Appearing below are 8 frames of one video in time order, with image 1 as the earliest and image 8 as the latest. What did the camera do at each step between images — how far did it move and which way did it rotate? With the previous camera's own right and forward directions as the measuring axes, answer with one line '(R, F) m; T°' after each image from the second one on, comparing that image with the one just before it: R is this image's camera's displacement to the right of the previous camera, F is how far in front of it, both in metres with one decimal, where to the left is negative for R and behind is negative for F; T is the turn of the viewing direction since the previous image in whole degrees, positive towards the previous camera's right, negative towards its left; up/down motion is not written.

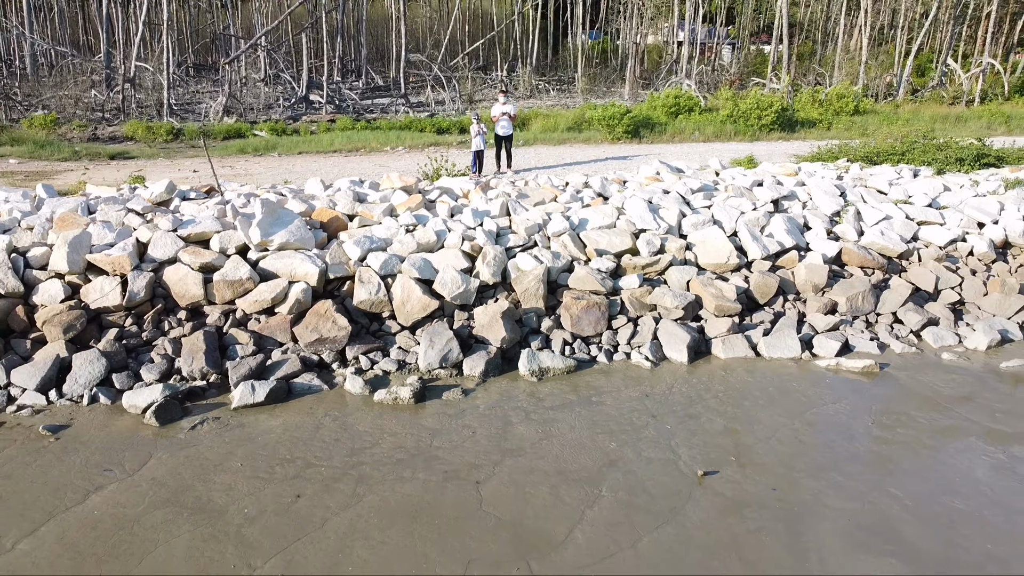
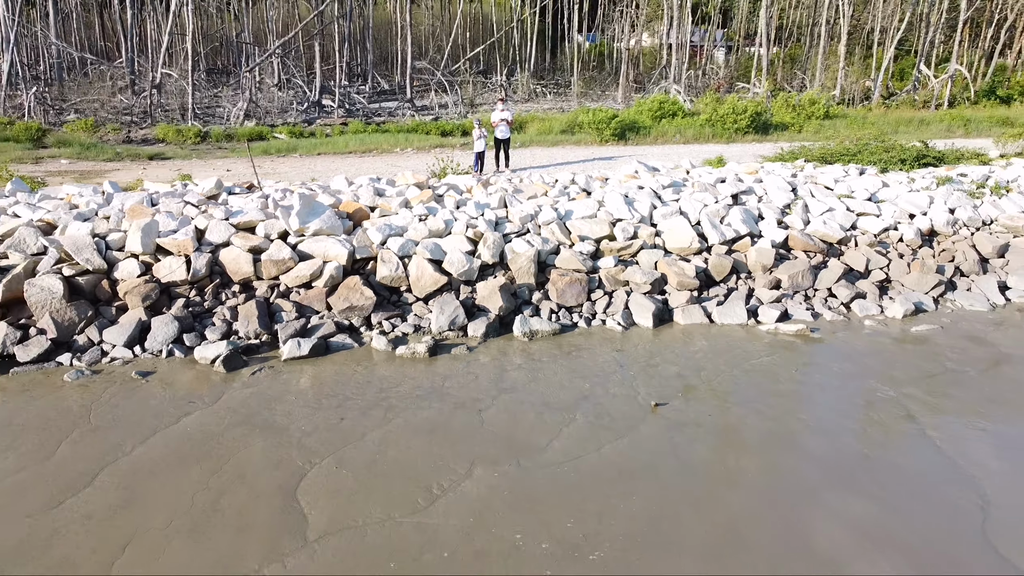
(0.0, -0.9) m; 0°
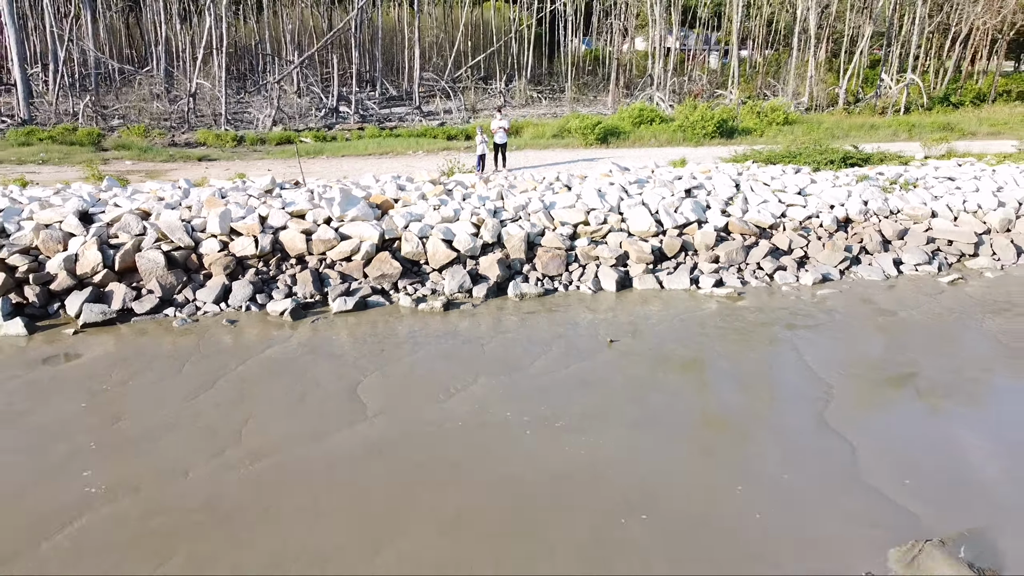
(0.0, -1.4) m; 0°
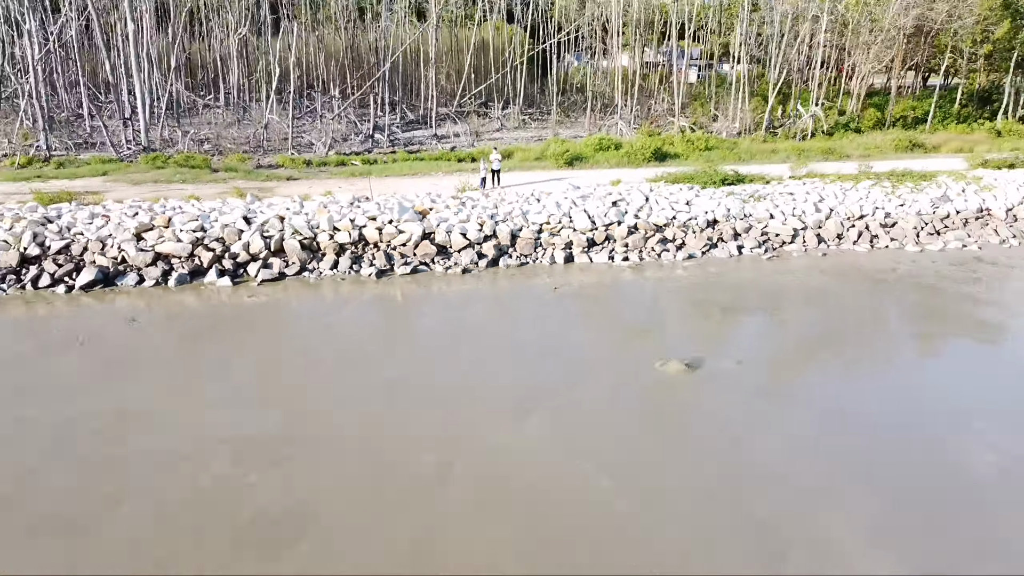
(+0.1, -4.3) m; 0°
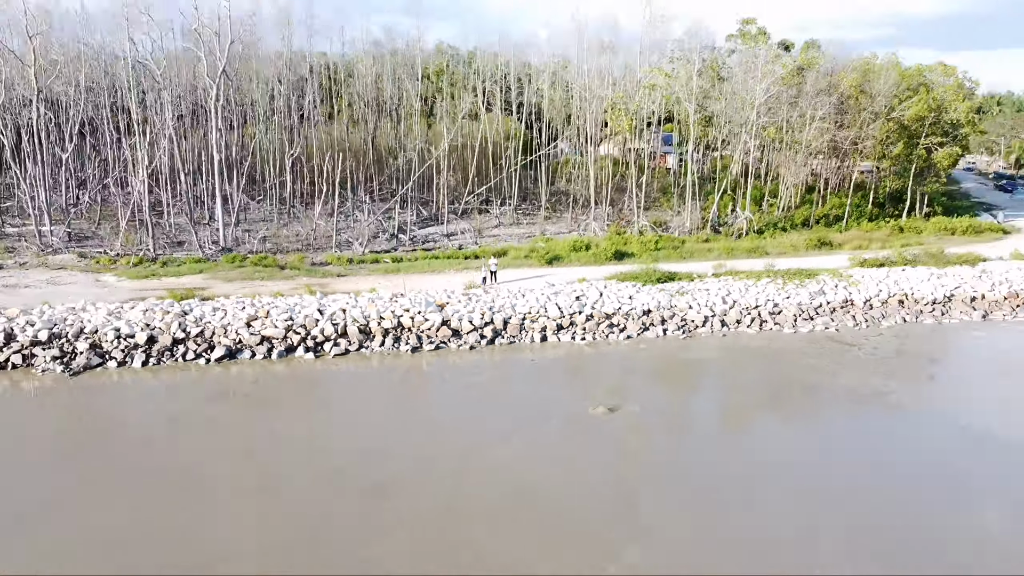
(+0.2, -4.7) m; 0°
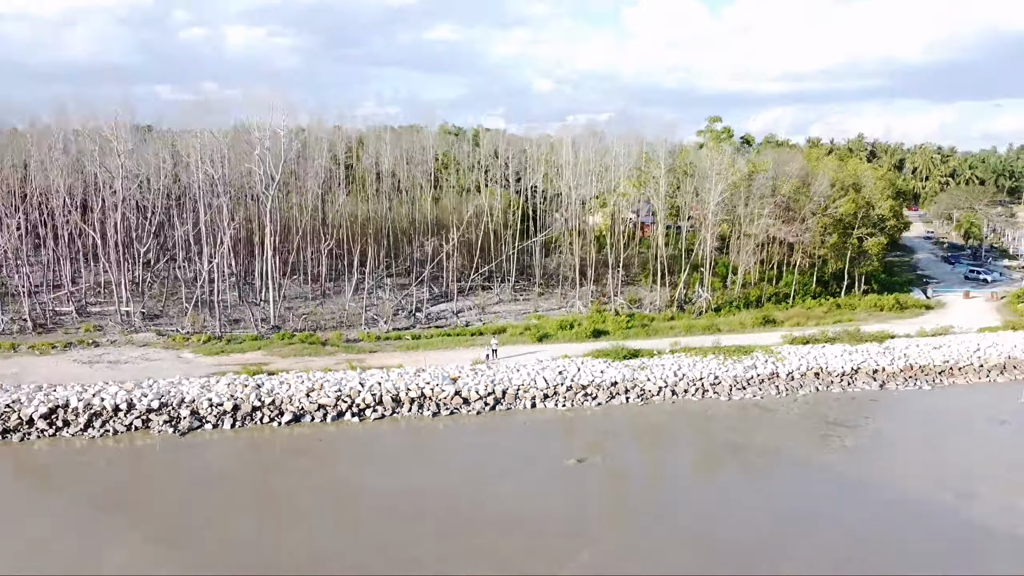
(+0.1, -4.7) m; 0°
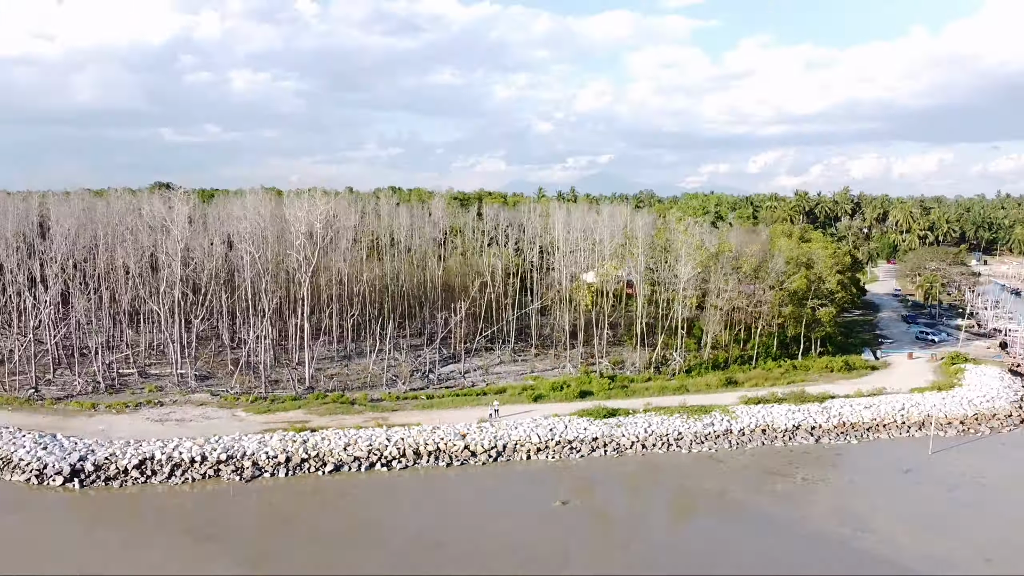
(+0.1, -4.7) m; 0°
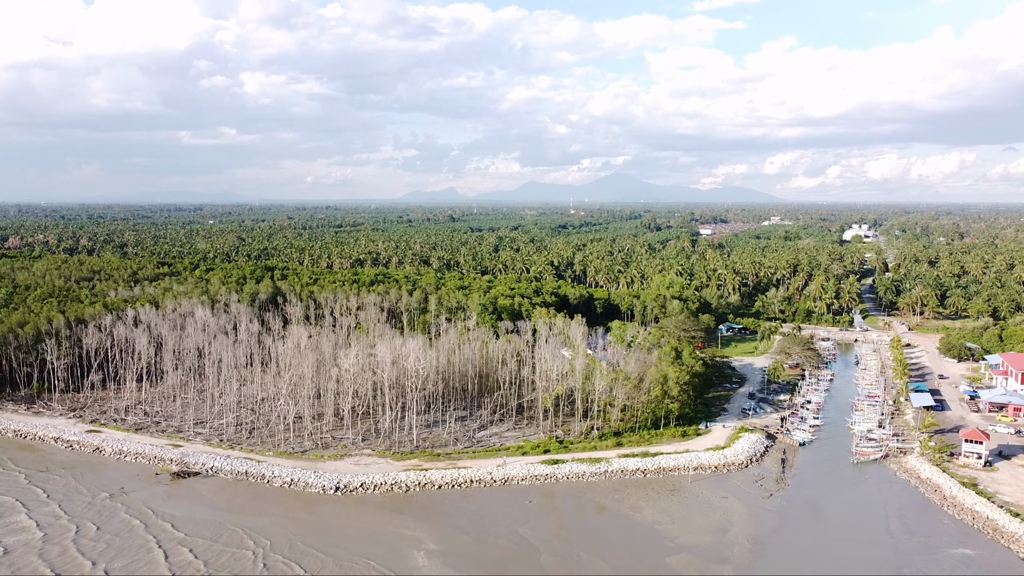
(+1.1, -33.6) m; -1°
